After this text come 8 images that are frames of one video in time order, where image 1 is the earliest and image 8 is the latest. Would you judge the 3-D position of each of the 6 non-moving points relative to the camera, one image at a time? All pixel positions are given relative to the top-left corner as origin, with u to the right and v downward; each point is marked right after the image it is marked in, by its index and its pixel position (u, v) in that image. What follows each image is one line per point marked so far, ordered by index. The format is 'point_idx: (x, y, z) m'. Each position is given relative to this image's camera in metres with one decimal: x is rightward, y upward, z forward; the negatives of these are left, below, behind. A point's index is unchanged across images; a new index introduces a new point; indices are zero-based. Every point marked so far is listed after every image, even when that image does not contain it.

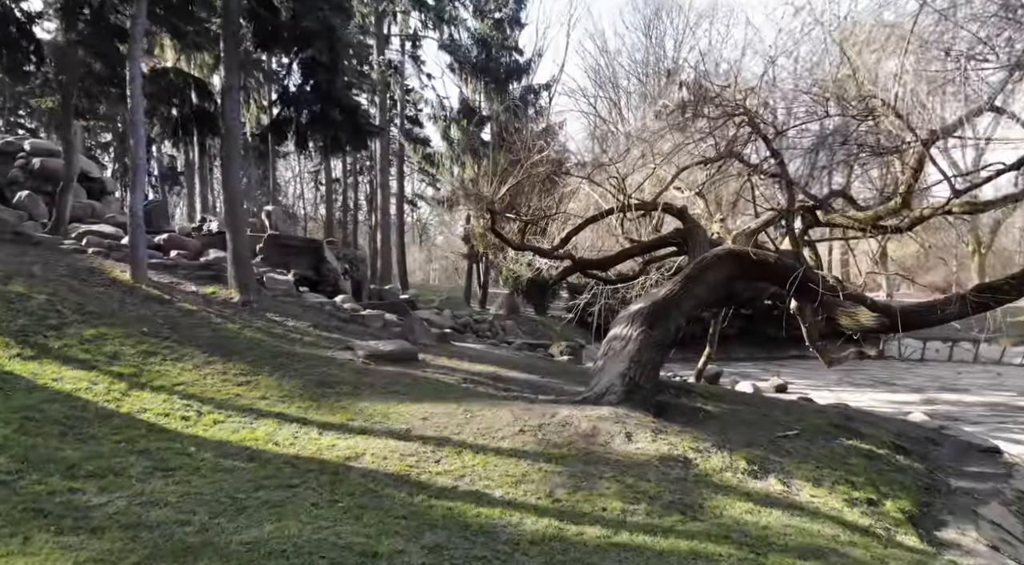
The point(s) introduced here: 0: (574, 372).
0: (+0.8, -1.1, +8.4) m
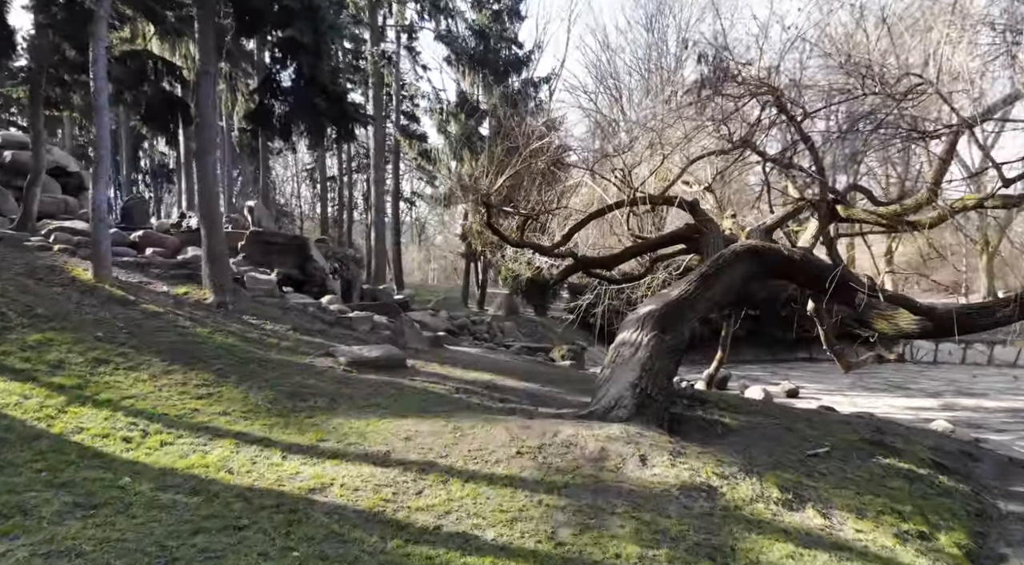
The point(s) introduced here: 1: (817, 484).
0: (+0.8, -1.1, +7.7) m
1: (+2.1, -1.4, +4.6) m
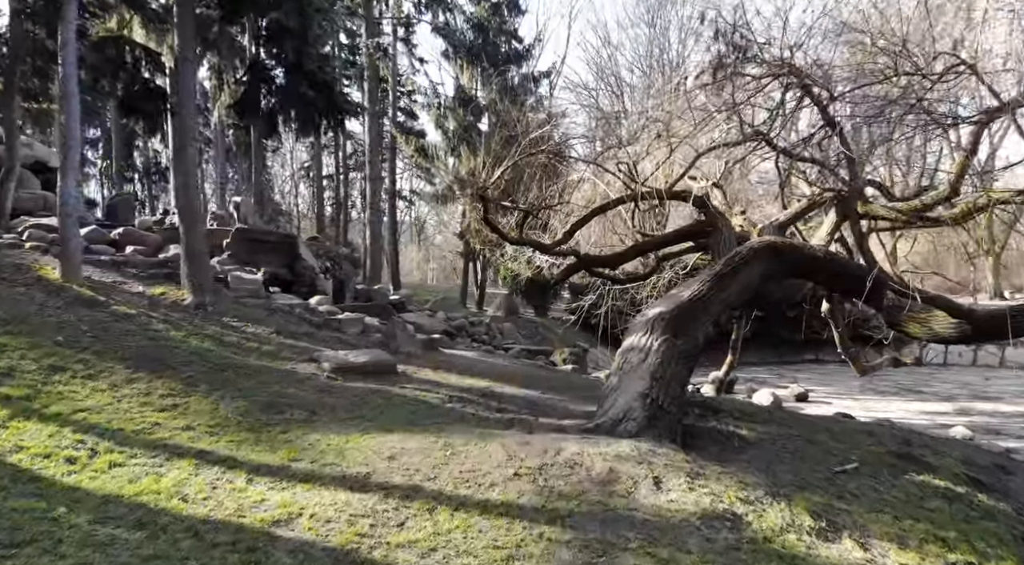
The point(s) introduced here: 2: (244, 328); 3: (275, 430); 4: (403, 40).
0: (+0.7, -1.1, +7.2) m
1: (+2.0, -1.4, +4.1) m
2: (-2.7, -0.5, +7.0) m
3: (-1.5, -0.9, +4.3) m
4: (-2.8, +6.2, +17.5) m
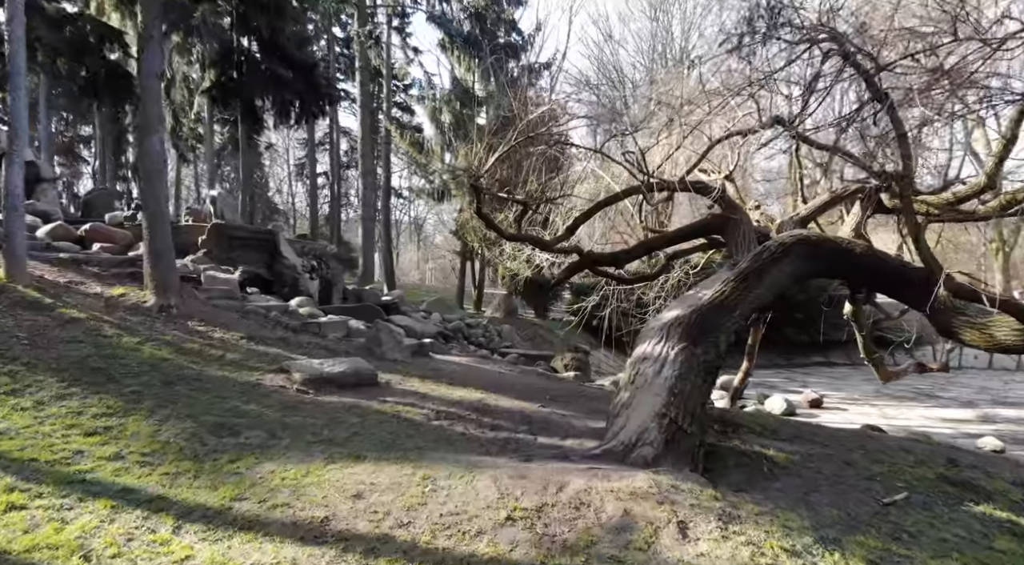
0: (+0.7, -1.1, +6.5) m
1: (+2.0, -1.4, +3.4) m
2: (-2.8, -0.5, +6.3) m
3: (-1.5, -0.9, +3.6) m
4: (-2.8, +6.2, +16.8) m
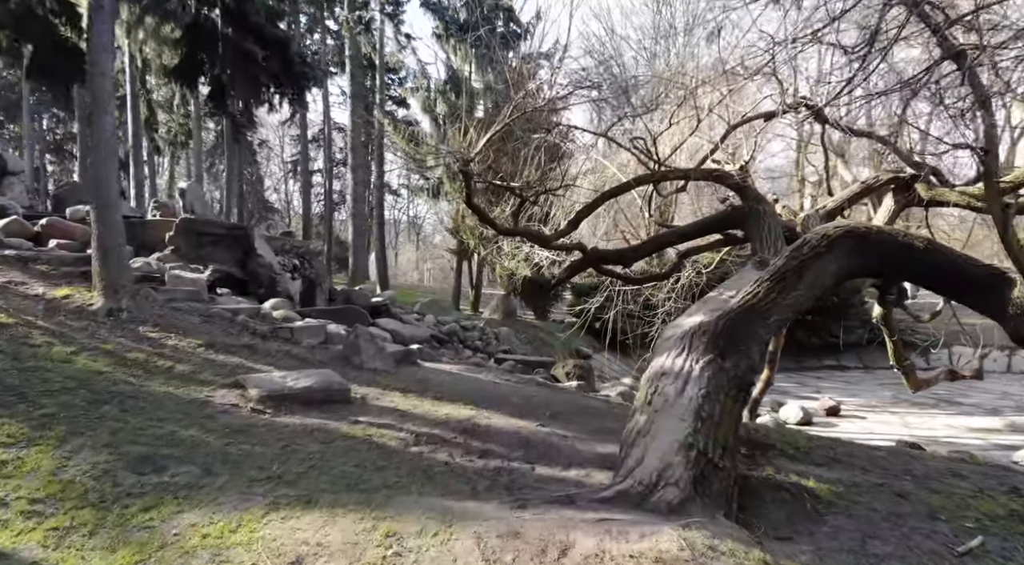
0: (+0.7, -1.1, +5.7) m
1: (+2.0, -1.4, +2.6) m
2: (-2.8, -0.5, +5.5) m
3: (-1.6, -0.9, +2.9) m
4: (-2.9, +6.2, +16.0) m
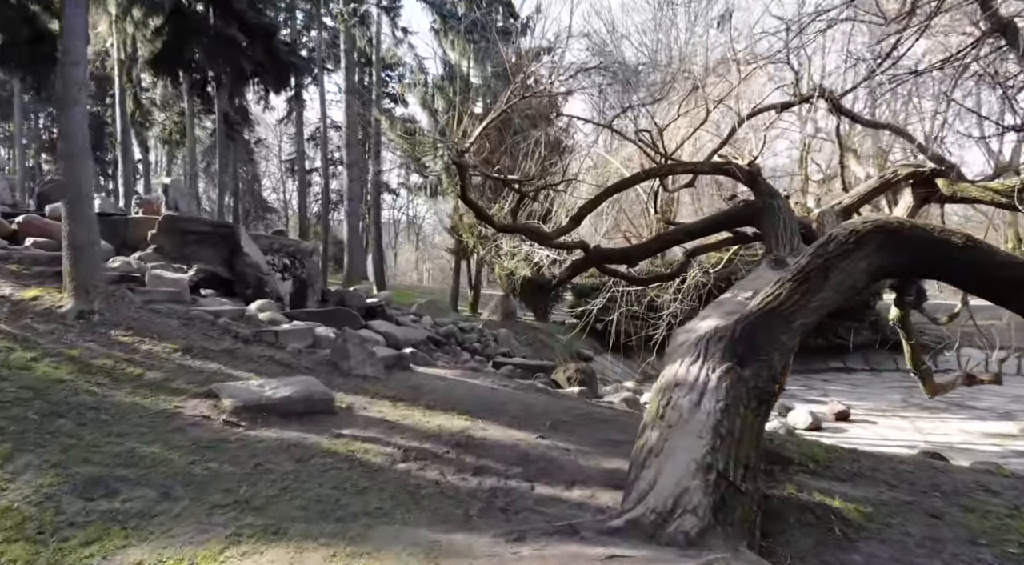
0: (+0.6, -1.1, +5.4) m
1: (+1.9, -1.4, +2.3) m
2: (-2.8, -0.5, +5.2) m
3: (-1.6, -0.9, +2.5) m
4: (-2.9, +6.2, +15.6) m
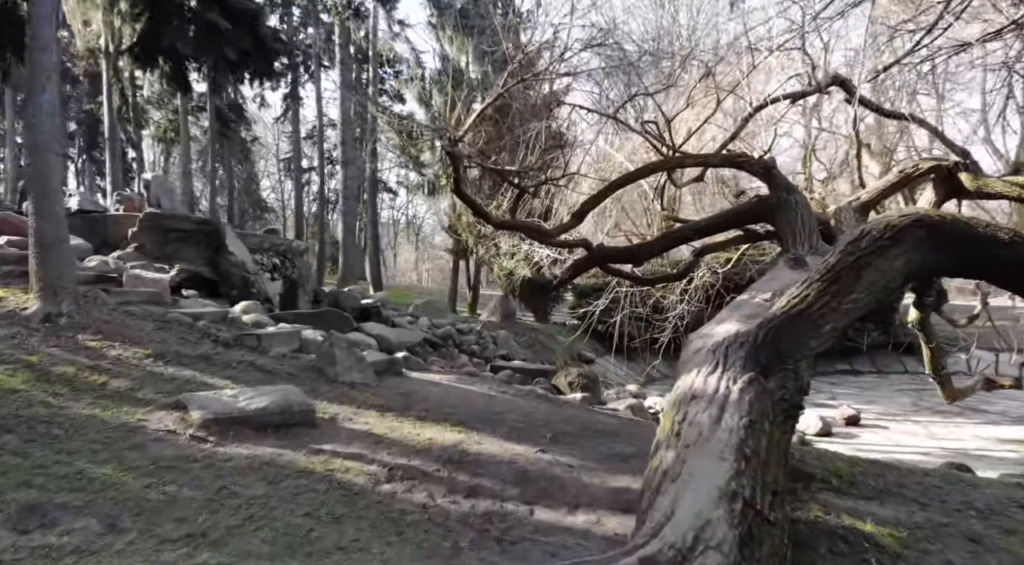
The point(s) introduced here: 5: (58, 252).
0: (+0.6, -1.1, +5.0) m
1: (+1.9, -1.4, +1.9) m
2: (-2.8, -0.5, +4.8) m
3: (-1.6, -0.9, +2.1) m
4: (-2.9, +6.2, +15.3) m
5: (-3.5, +0.2, +5.3) m
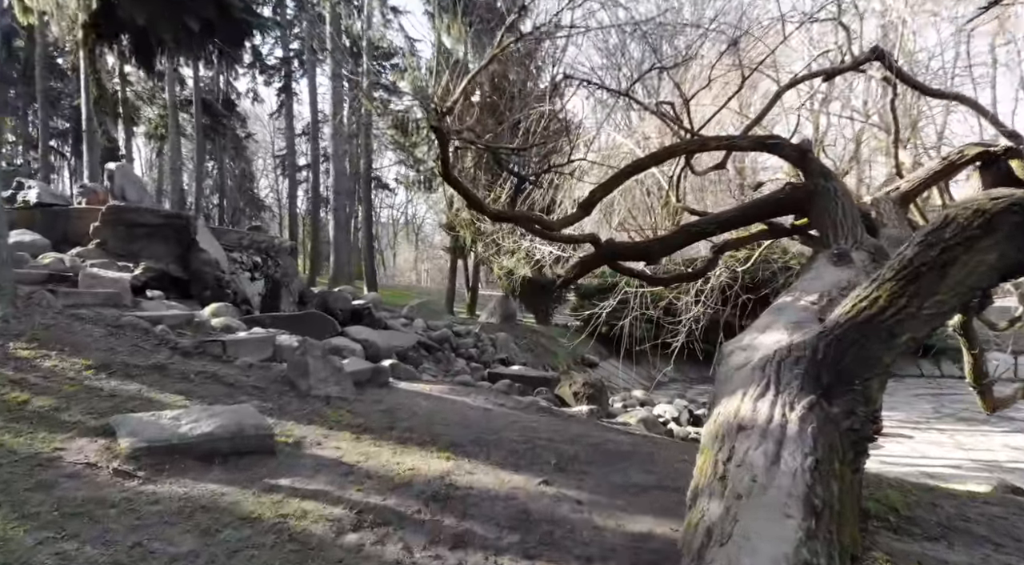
0: (+0.6, -1.1, +4.3) m
1: (+1.9, -1.3, +1.2) m
2: (-2.8, -0.5, +4.1) m
3: (-1.6, -0.9, +1.5) m
4: (-2.9, +6.2, +14.6) m
5: (-3.5, +0.2, +4.6) m
